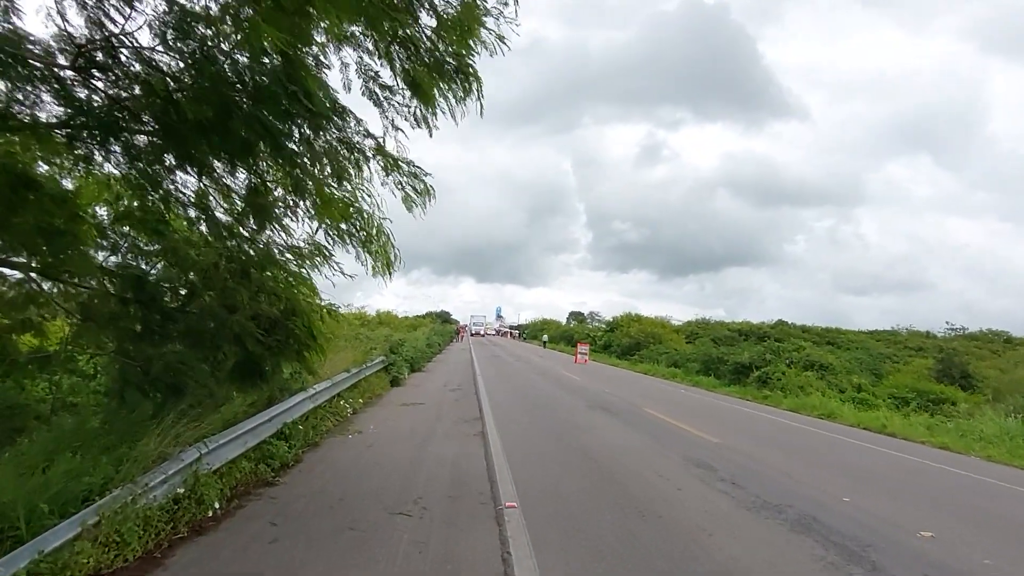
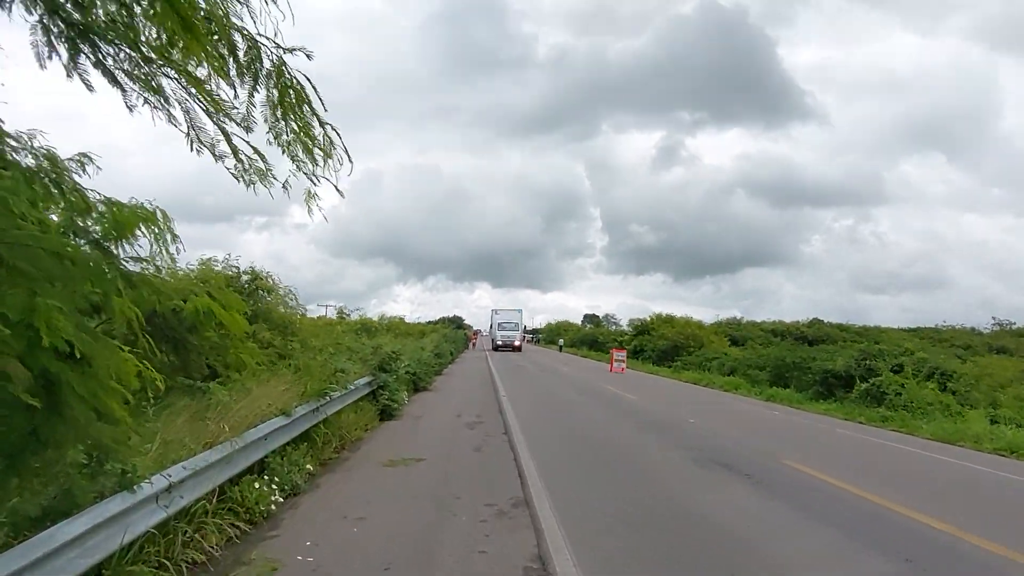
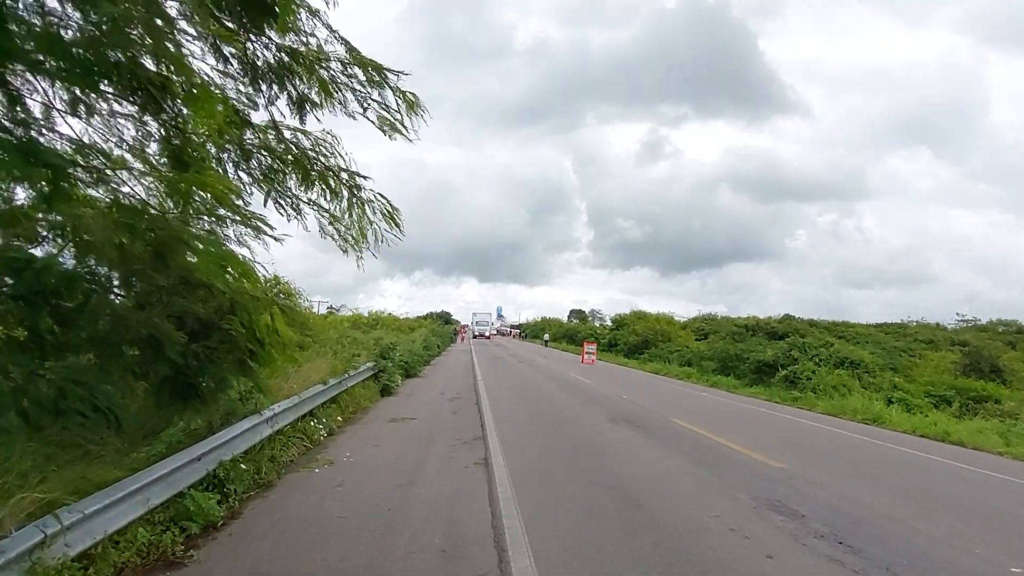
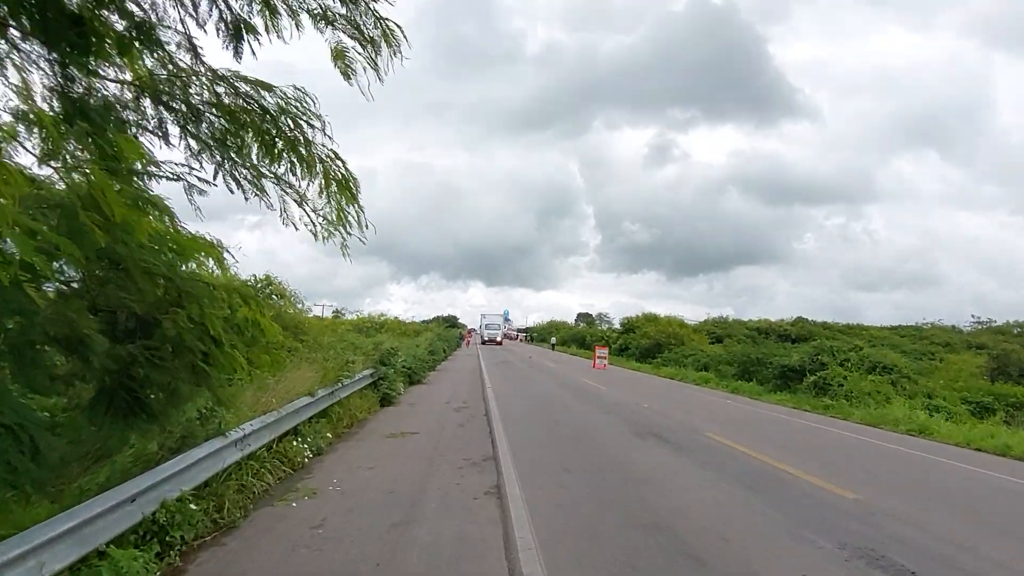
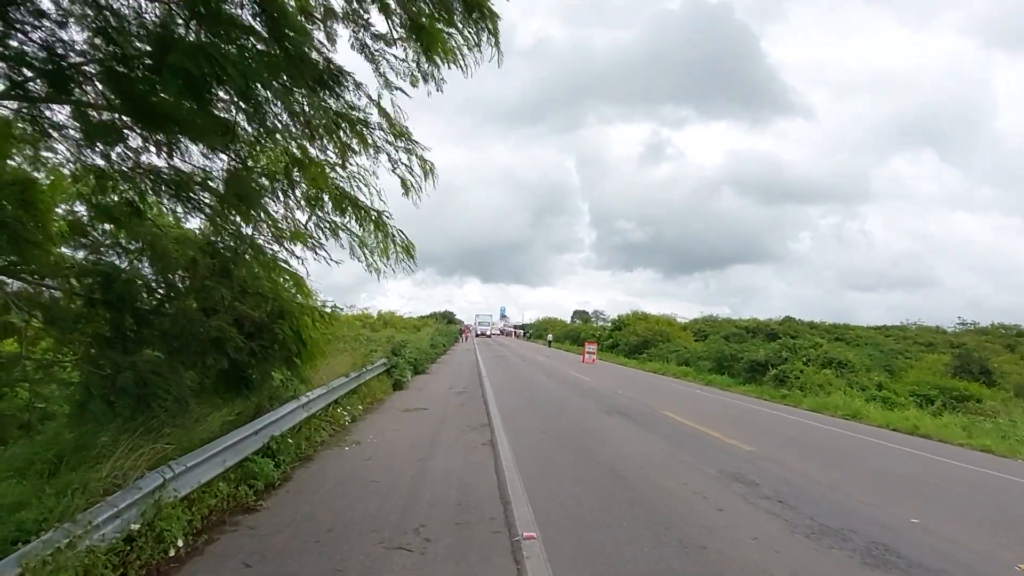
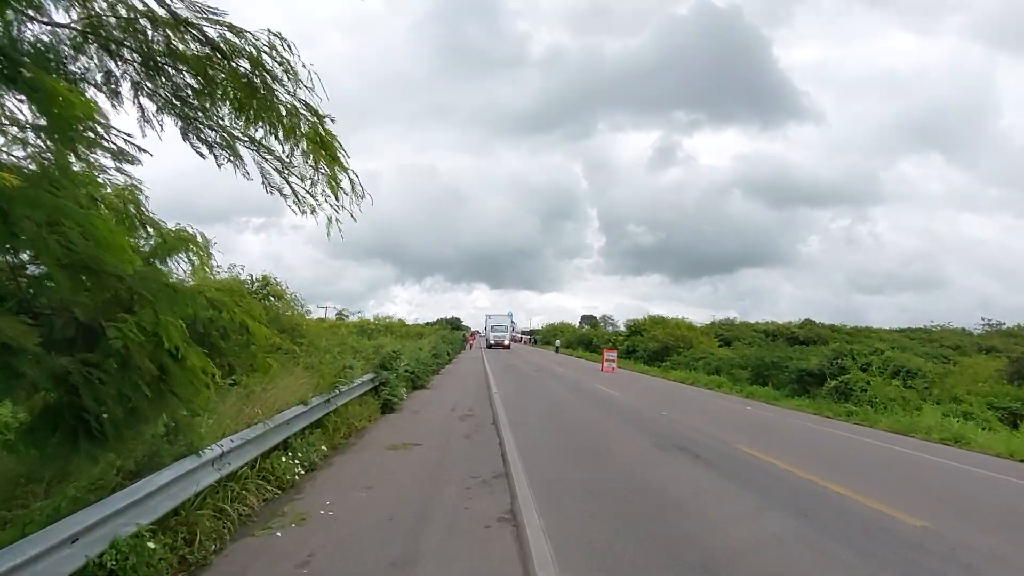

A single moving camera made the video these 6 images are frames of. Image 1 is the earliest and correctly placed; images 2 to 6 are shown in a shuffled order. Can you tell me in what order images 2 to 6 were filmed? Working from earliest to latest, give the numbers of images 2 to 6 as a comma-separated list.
5, 3, 4, 6, 2
